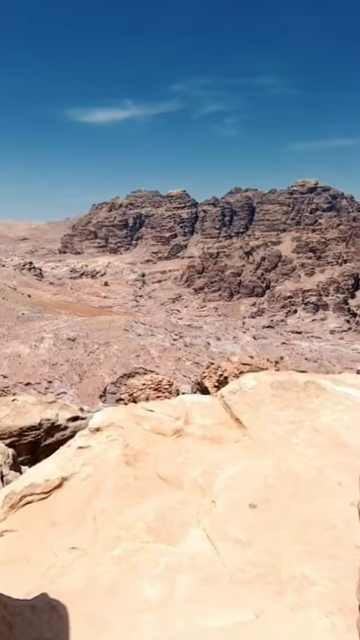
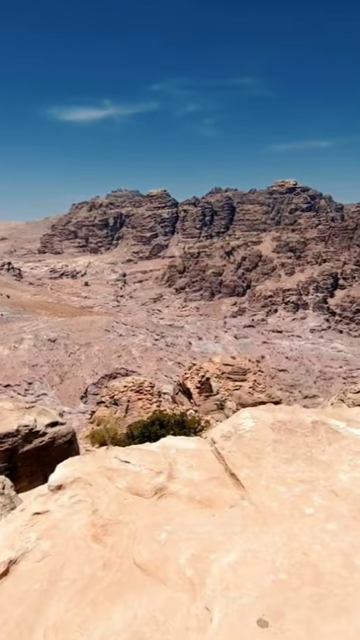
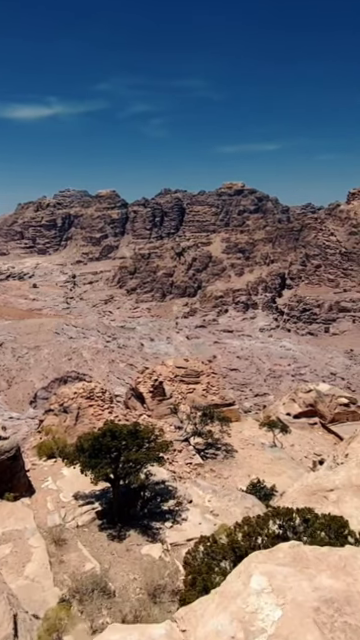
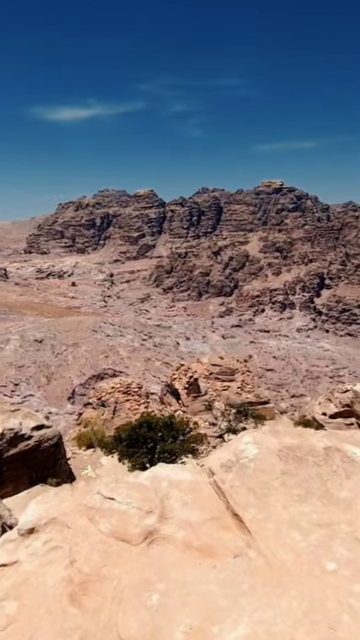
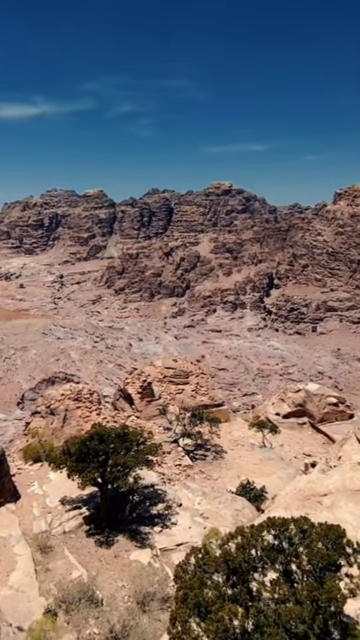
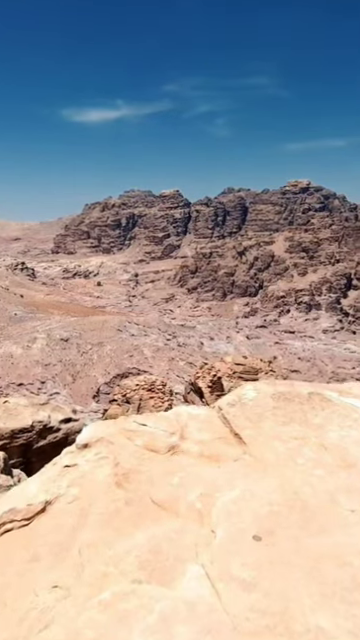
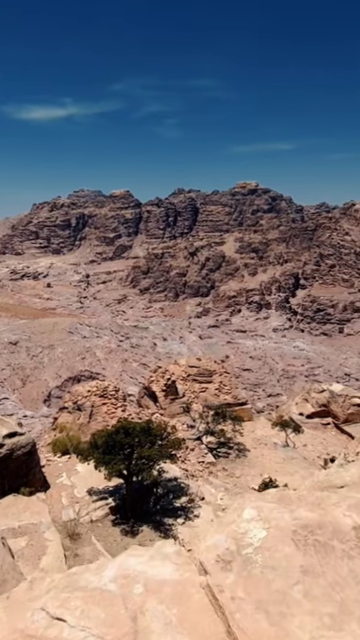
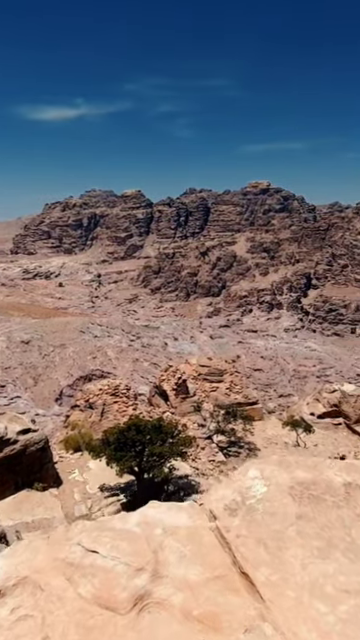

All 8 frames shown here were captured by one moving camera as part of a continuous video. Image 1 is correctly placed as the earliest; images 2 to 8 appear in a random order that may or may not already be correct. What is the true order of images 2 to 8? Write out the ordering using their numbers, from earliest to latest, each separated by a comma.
6, 2, 4, 8, 7, 3, 5
